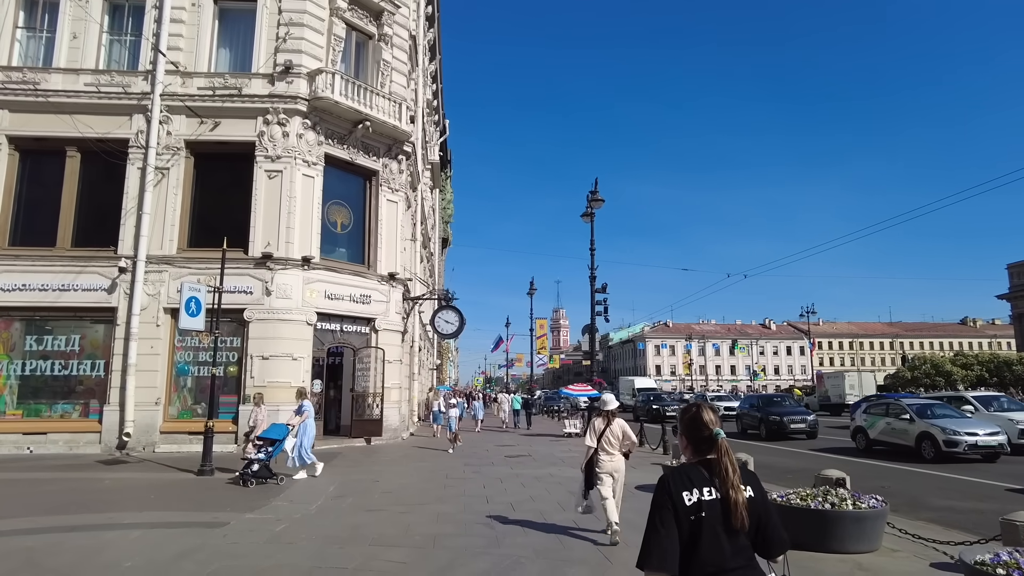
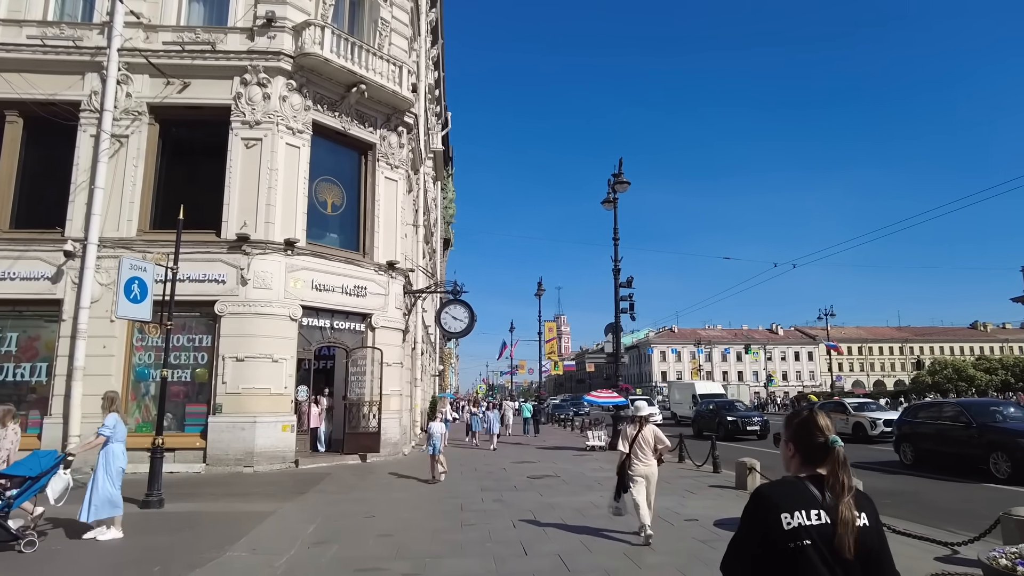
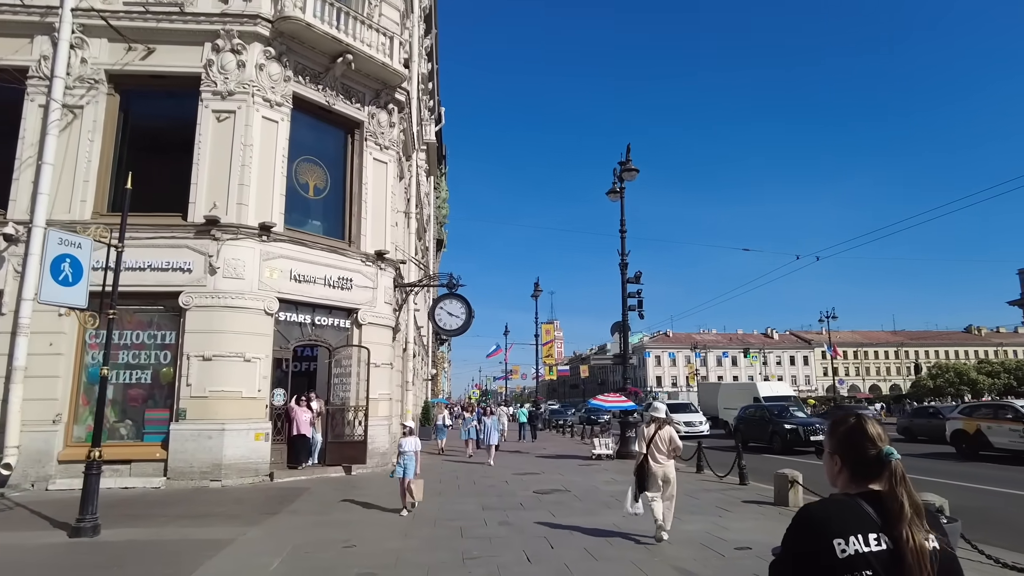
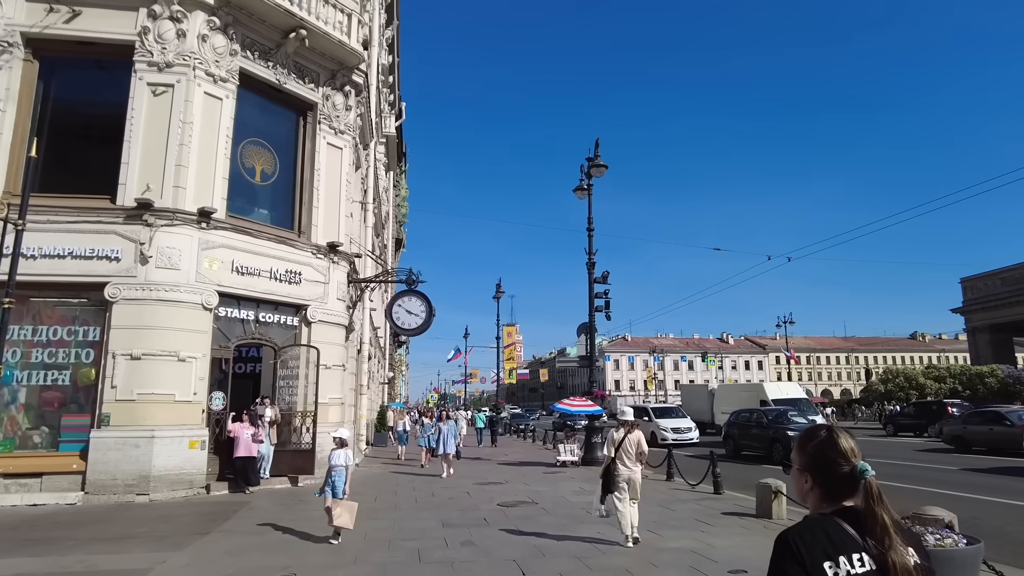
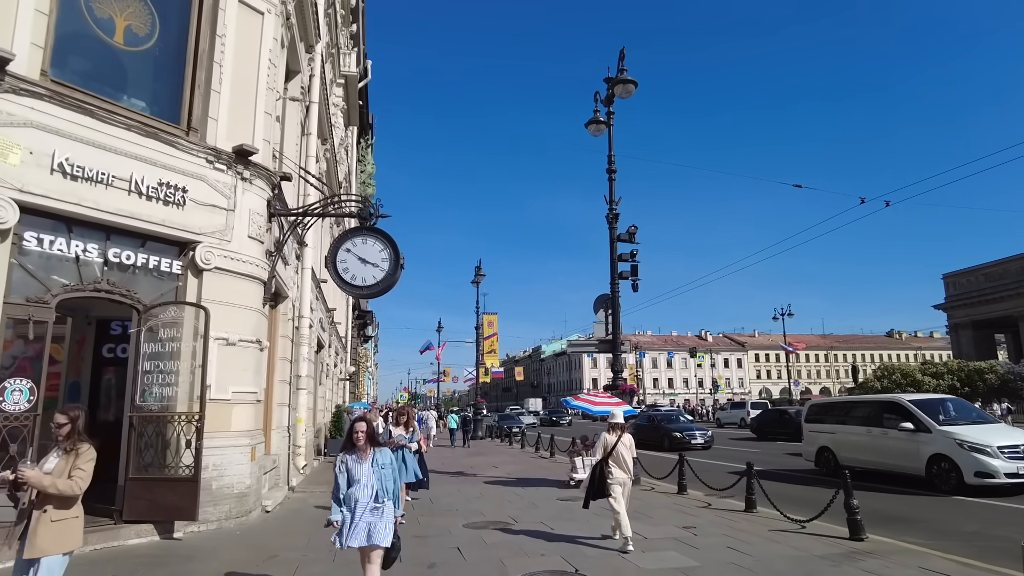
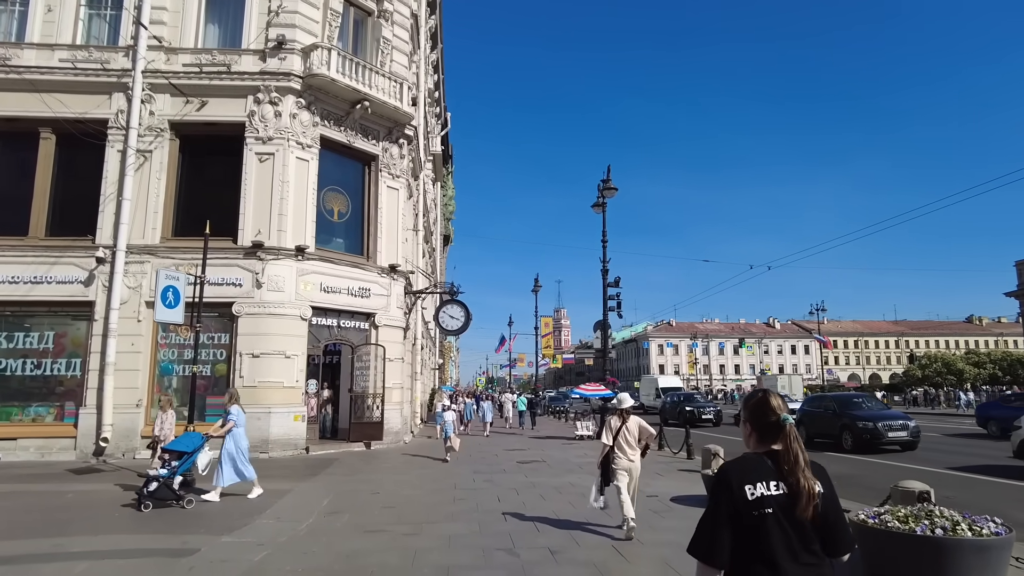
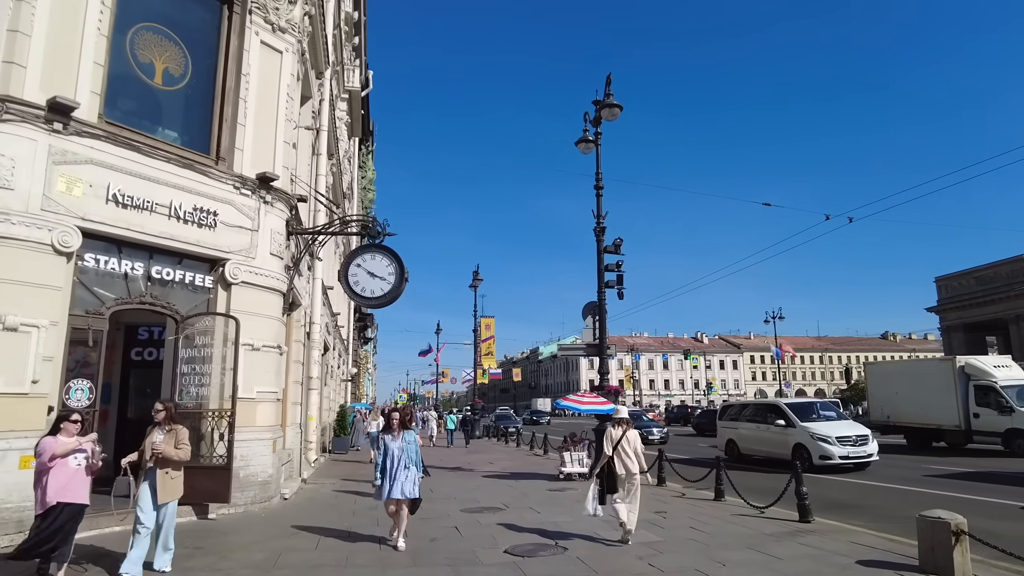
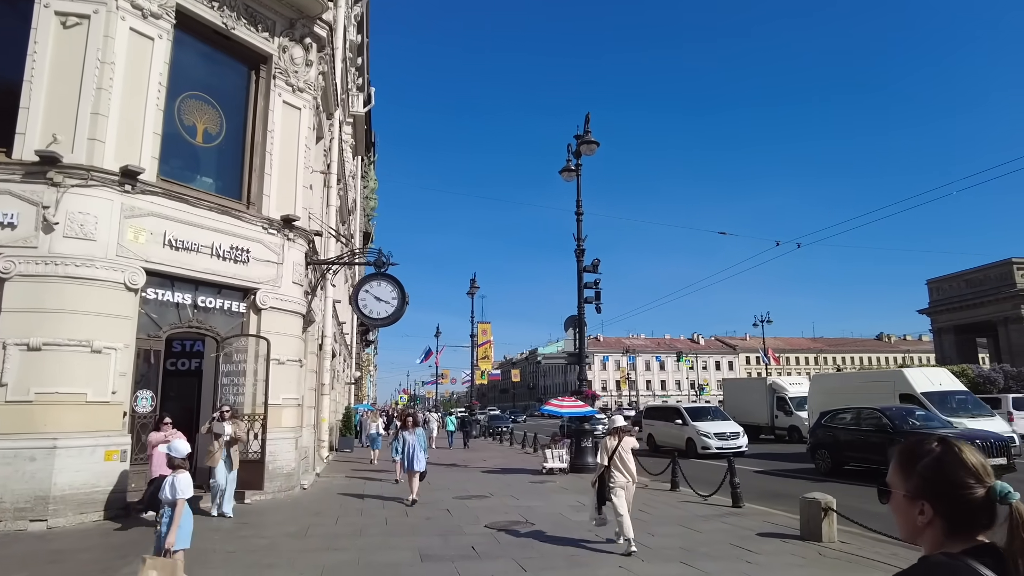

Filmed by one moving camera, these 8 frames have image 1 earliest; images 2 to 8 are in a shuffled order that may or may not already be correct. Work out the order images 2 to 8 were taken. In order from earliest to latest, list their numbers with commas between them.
6, 2, 3, 4, 8, 7, 5
